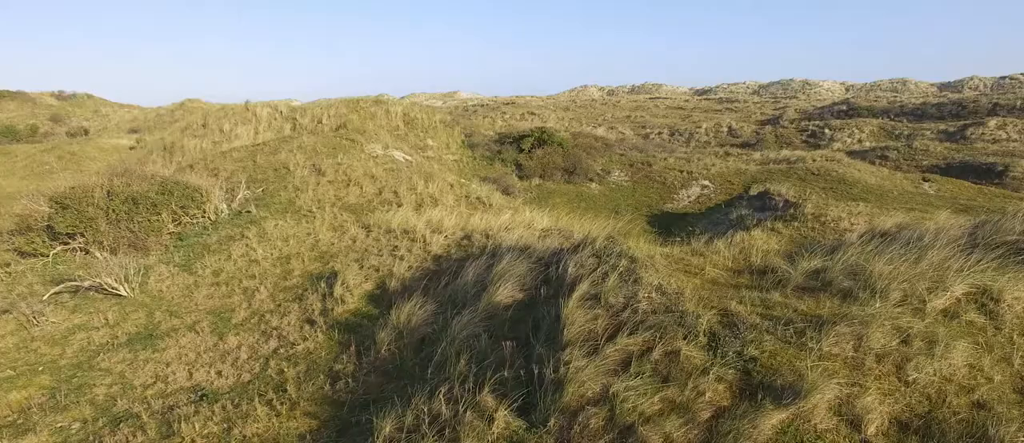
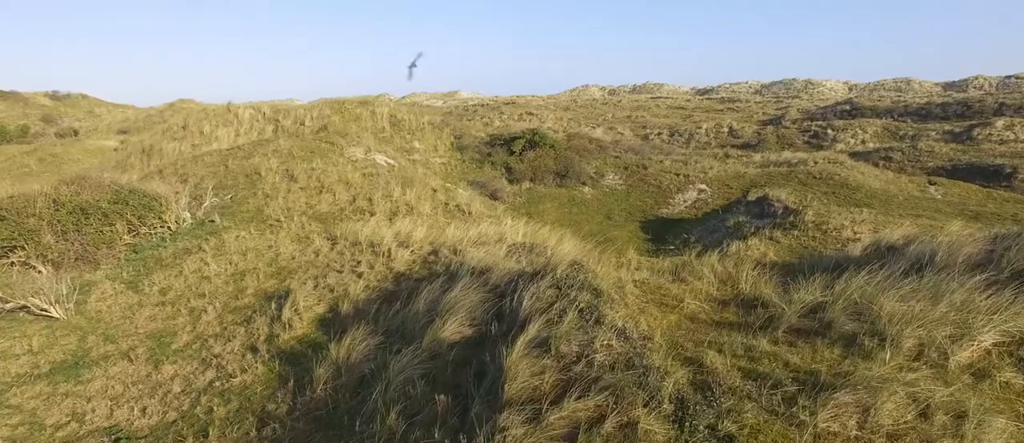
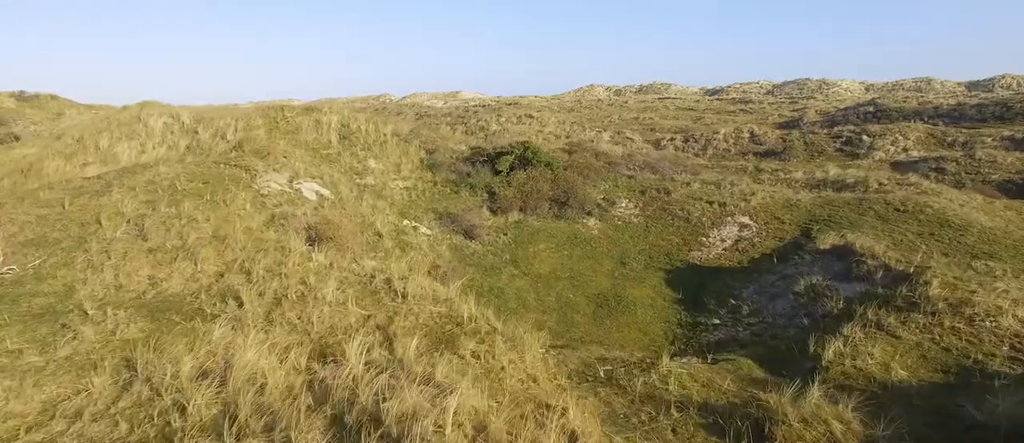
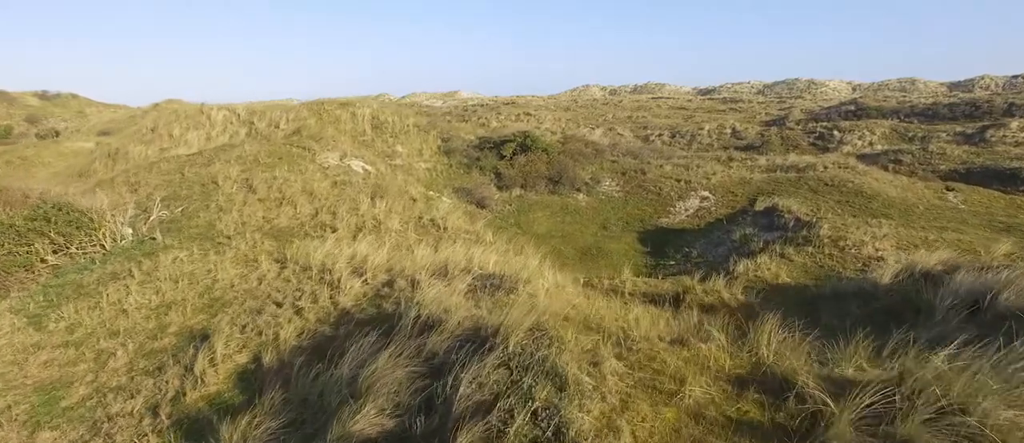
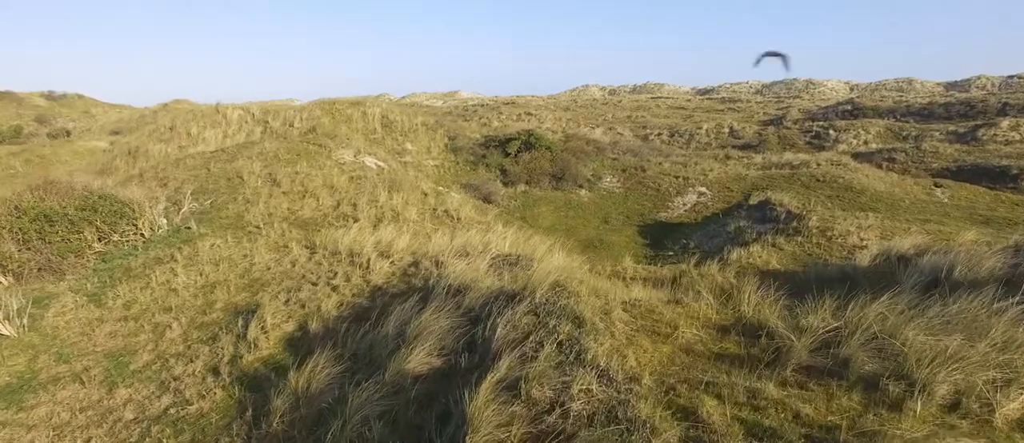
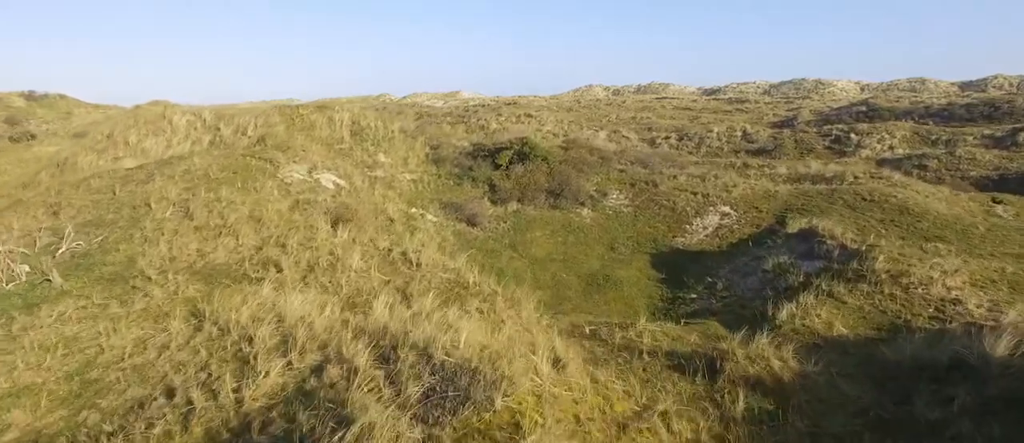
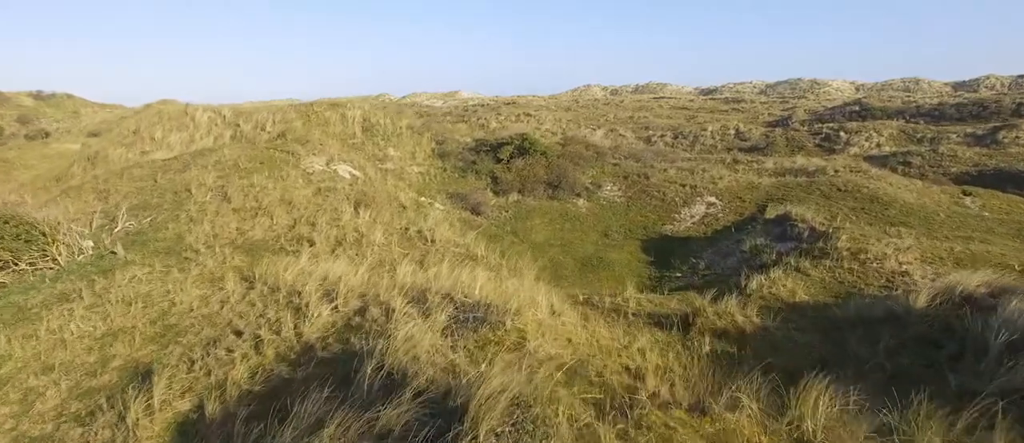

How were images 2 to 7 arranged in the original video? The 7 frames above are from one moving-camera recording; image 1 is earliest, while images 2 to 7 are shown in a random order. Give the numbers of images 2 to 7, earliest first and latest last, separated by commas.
2, 5, 4, 7, 6, 3
